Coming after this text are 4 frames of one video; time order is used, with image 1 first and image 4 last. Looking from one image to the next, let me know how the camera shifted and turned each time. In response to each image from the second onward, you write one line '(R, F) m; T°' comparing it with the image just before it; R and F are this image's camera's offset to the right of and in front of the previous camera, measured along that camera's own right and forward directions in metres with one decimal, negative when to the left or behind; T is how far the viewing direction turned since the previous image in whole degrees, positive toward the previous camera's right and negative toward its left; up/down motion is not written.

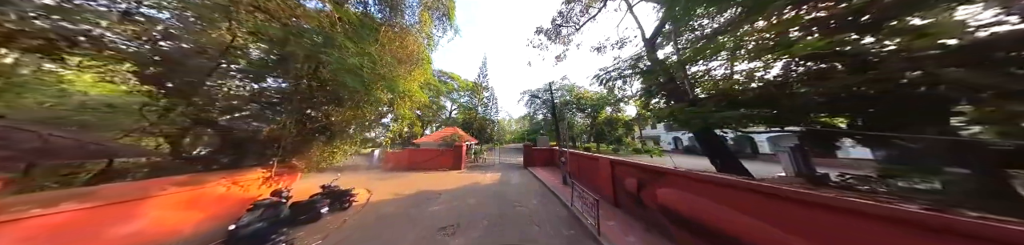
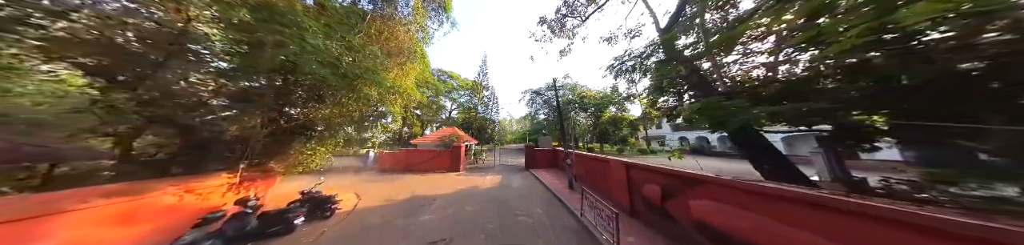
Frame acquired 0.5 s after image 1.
(0.0, +0.5) m; 0°
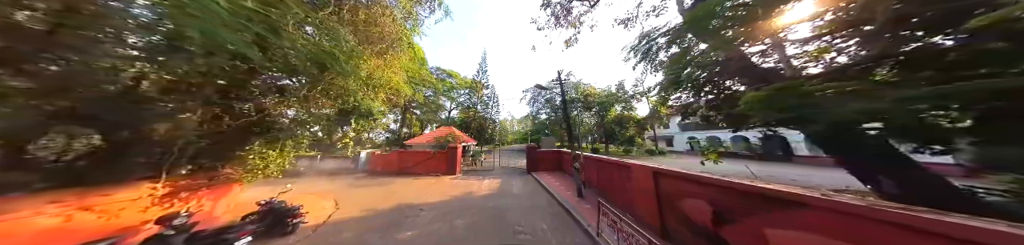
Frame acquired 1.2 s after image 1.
(+0.1, +0.7) m; -1°
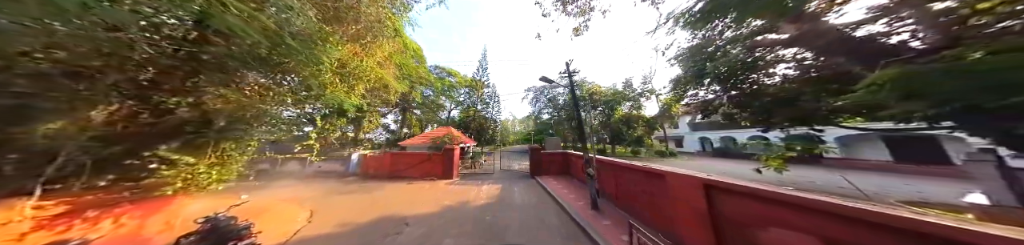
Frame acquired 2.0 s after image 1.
(0.0, +0.8) m; -1°
